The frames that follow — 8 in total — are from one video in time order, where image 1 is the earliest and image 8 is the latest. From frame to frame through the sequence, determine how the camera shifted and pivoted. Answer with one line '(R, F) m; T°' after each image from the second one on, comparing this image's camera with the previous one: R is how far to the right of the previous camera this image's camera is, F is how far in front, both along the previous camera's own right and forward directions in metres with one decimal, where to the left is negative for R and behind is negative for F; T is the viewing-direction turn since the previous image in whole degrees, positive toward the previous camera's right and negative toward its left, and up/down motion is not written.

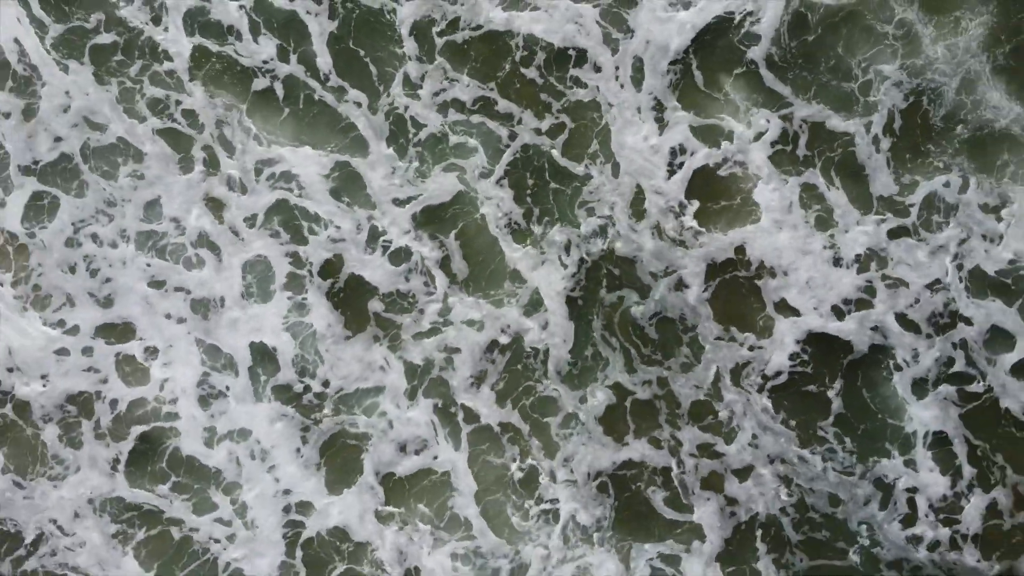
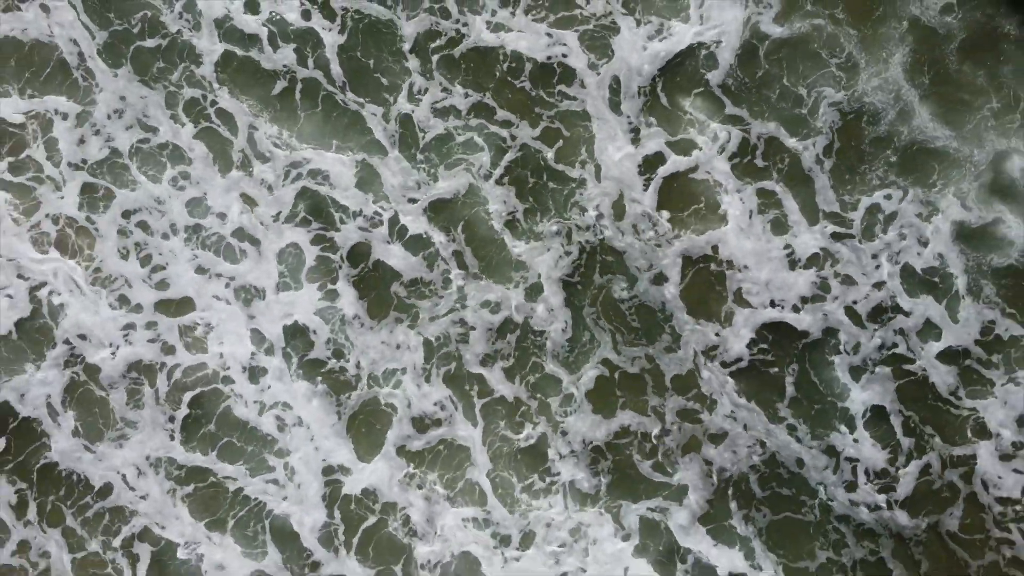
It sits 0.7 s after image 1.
(+0.2, -1.2) m; -1°
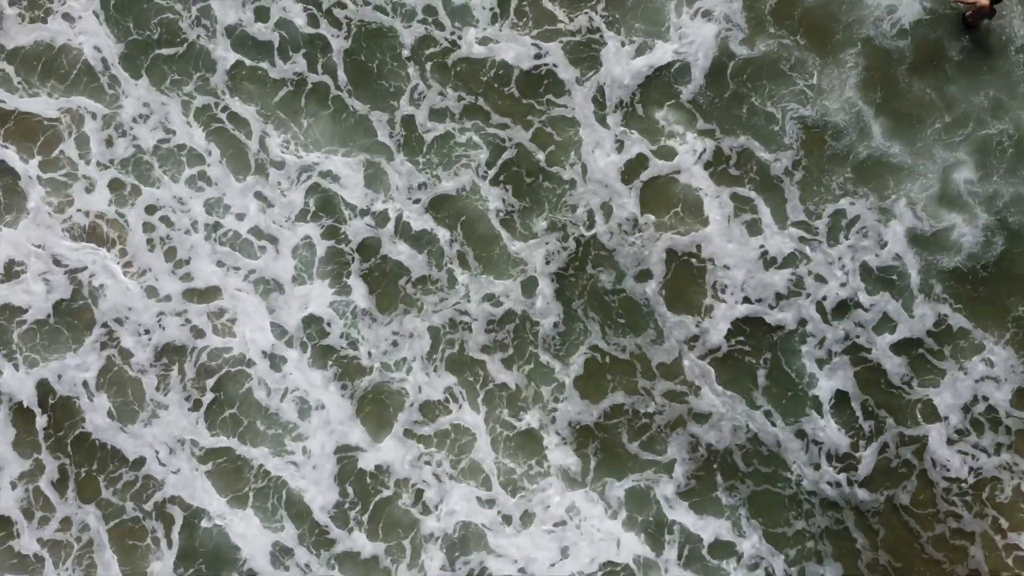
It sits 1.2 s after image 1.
(-0.2, -0.9) m; +1°
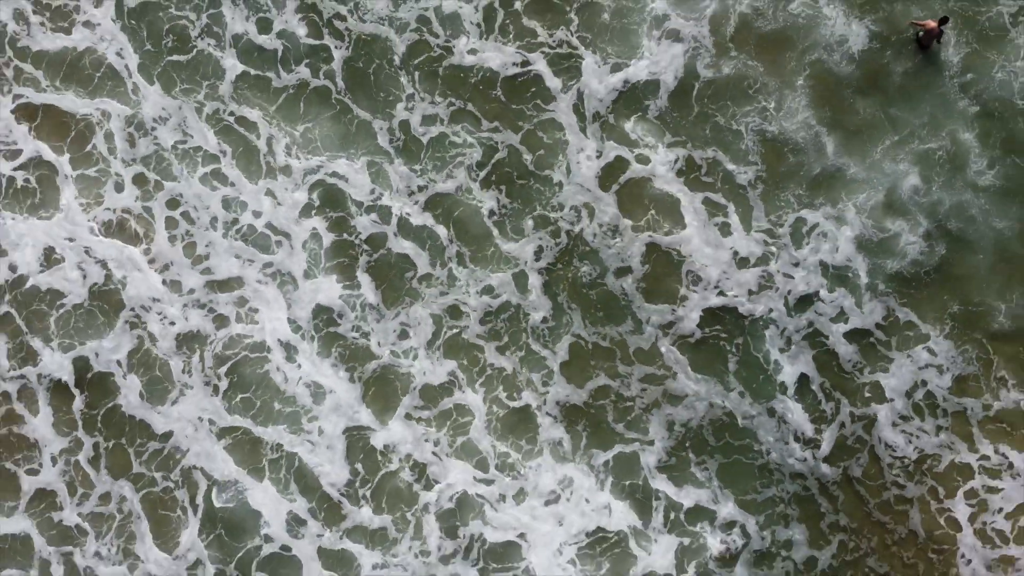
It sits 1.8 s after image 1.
(-0.5, -1.1) m; +3°
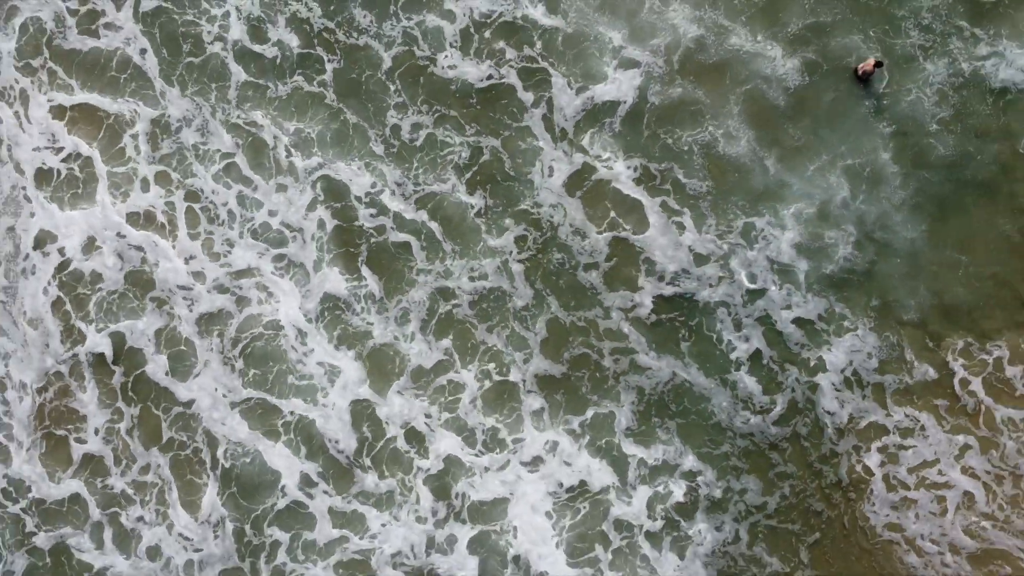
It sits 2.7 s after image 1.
(-0.8, -1.6) m; +4°
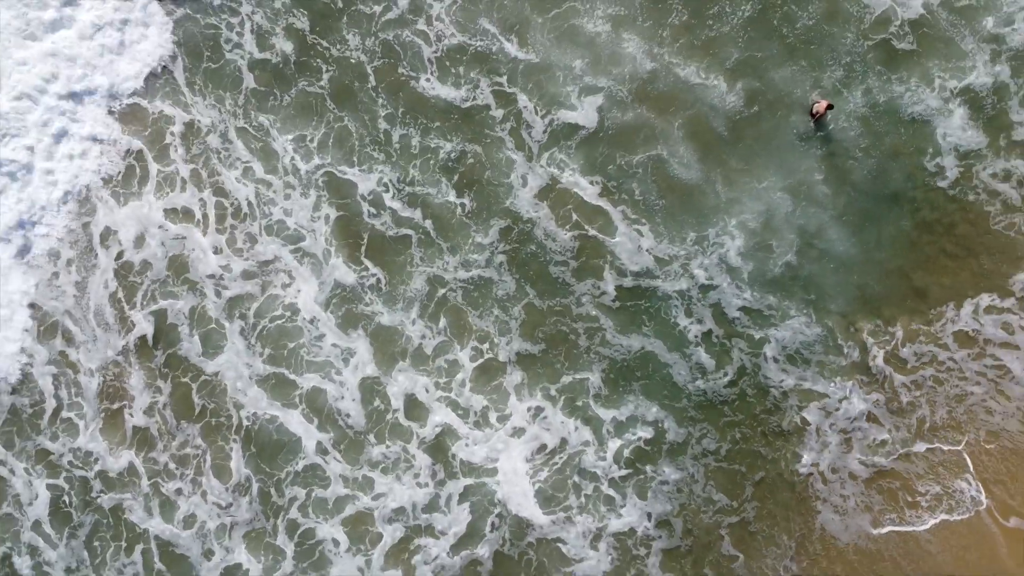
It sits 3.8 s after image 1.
(-1.0, -2.2) m; +5°
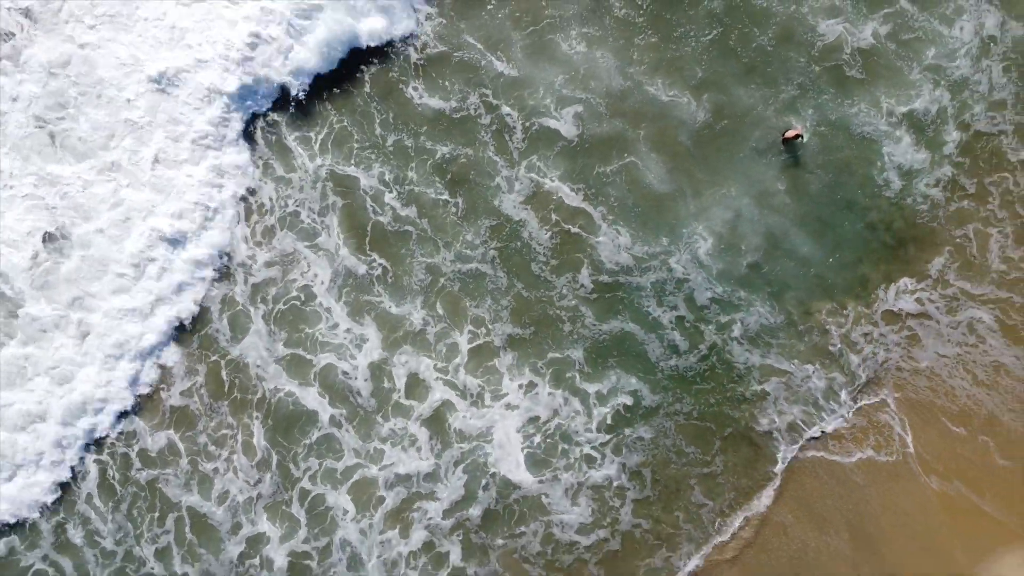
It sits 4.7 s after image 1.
(-0.7, -1.7) m; +3°
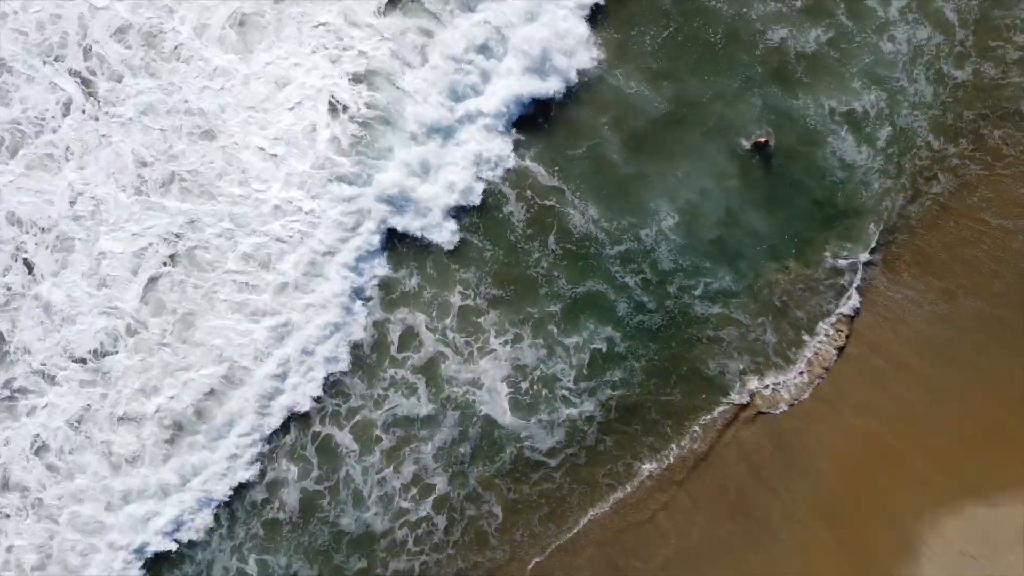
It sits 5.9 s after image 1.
(-0.8, -2.2) m; +4°
